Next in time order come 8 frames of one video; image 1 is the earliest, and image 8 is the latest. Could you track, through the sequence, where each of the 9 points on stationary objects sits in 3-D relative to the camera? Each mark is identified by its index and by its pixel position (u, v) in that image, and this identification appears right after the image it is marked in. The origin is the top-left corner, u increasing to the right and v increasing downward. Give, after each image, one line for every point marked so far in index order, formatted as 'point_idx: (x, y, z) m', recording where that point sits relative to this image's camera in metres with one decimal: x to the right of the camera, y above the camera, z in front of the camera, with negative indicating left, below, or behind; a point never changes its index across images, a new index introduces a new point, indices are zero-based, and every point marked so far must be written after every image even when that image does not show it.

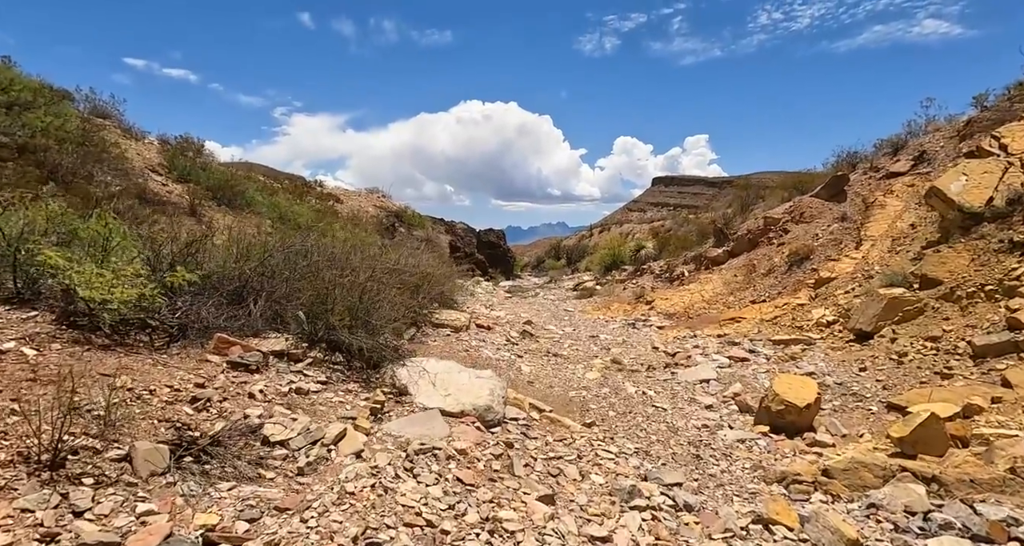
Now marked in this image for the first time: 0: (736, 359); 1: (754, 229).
0: (+2.9, -1.1, +8.4) m
1: (+5.9, +1.1, +16.0) m
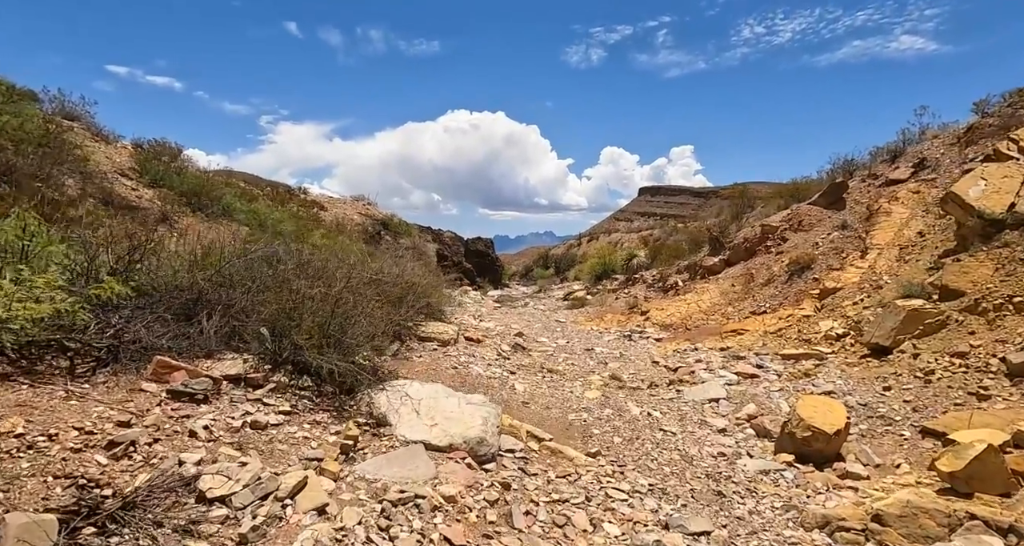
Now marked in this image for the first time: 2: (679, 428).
0: (+2.8, -1.2, +7.8) m
1: (+5.7, +0.9, +15.5) m
2: (+1.6, -1.5, +6.1) m
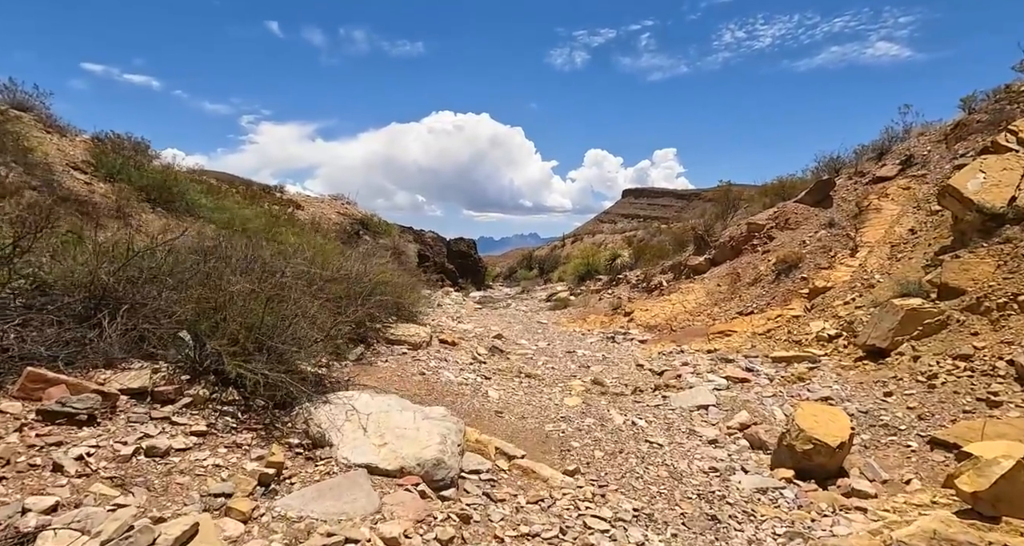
0: (+2.5, -1.2, +7.4) m
1: (+5.2, +0.9, +15.1) m
2: (+1.3, -1.4, +5.6) m
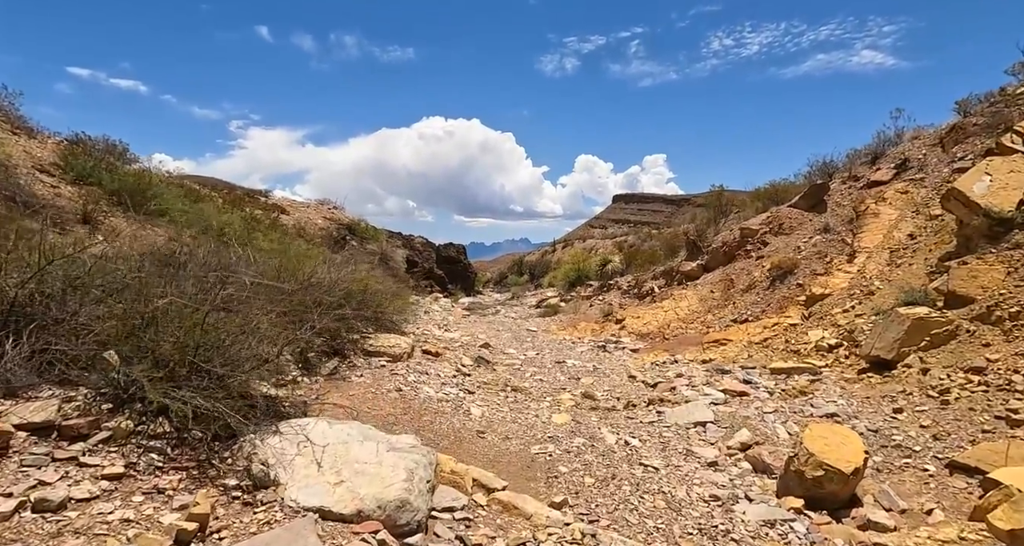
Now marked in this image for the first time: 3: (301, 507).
0: (+2.4, -1.3, +6.9) m
1: (+4.9, +0.7, +14.7) m
2: (+1.2, -1.5, +5.2) m
3: (-1.0, -1.1, +3.1) m
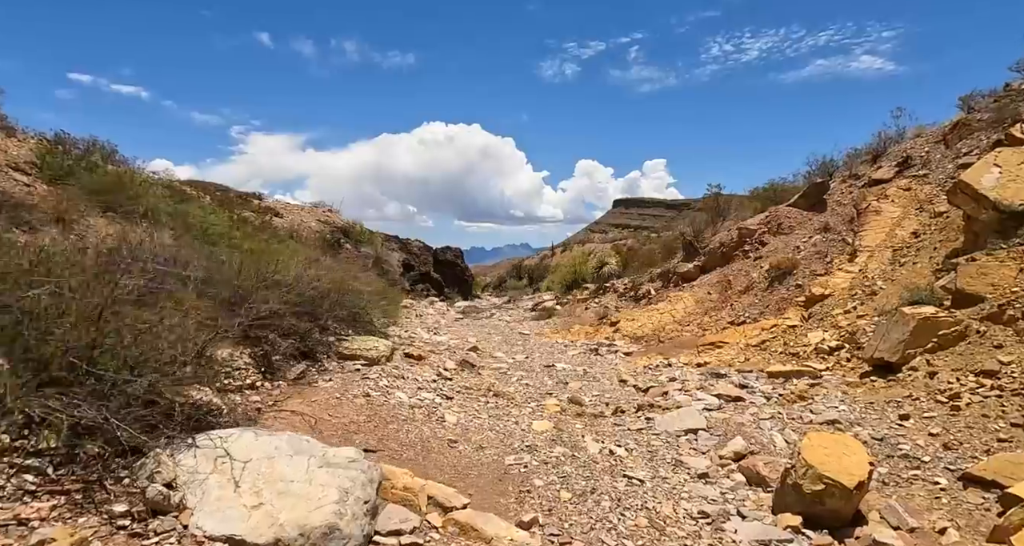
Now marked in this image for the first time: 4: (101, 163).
0: (+2.2, -1.3, +6.5) m
1: (+4.7, +0.7, +14.3) m
2: (+1.0, -1.5, +4.8) m
3: (-1.2, -1.0, +2.6) m
4: (-9.8, +2.6, +15.6) m
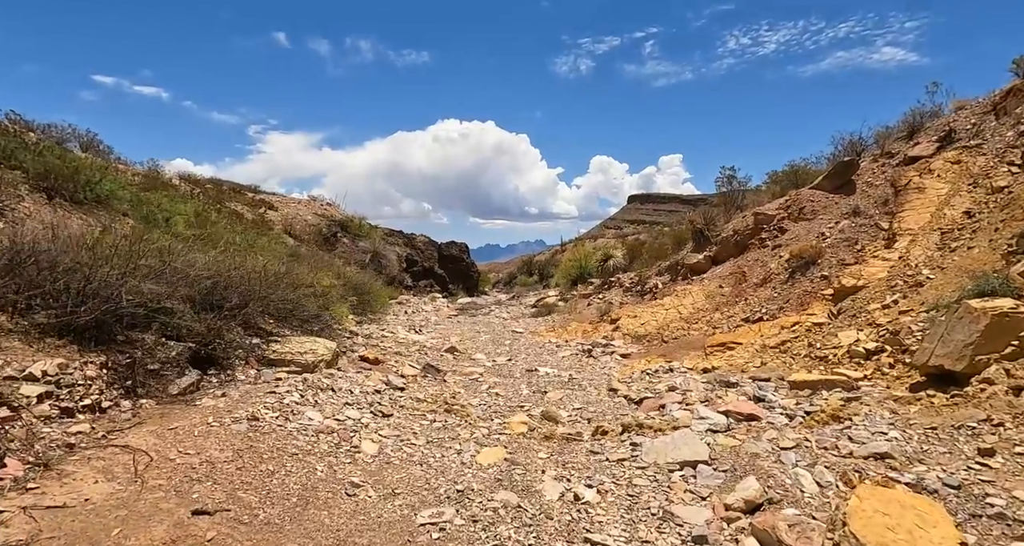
0: (+1.8, -1.1, +5.1) m
1: (+4.5, +0.9, +12.8) m
2: (+0.6, -1.3, +3.3) m
3: (-1.7, -0.9, +1.3) m
4: (-10.0, +2.8, +14.4) m
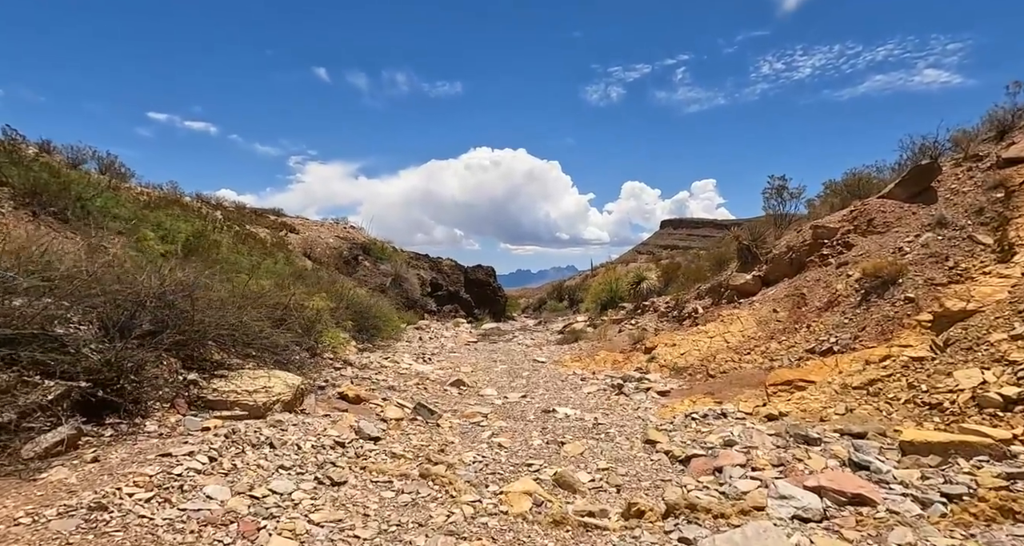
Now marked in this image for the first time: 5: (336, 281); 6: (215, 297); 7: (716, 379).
0: (+1.7, -1.2, +3.5) m
1: (+4.8, +0.5, +11.1) m
2: (+0.5, -1.3, +1.8) m
3: (-1.9, -0.9, -0.2) m
4: (-9.6, +2.3, +13.5) m
5: (-4.8, -0.1, +17.7) m
6: (-2.7, -0.2, +6.3) m
7: (+2.6, -1.3, +8.2) m
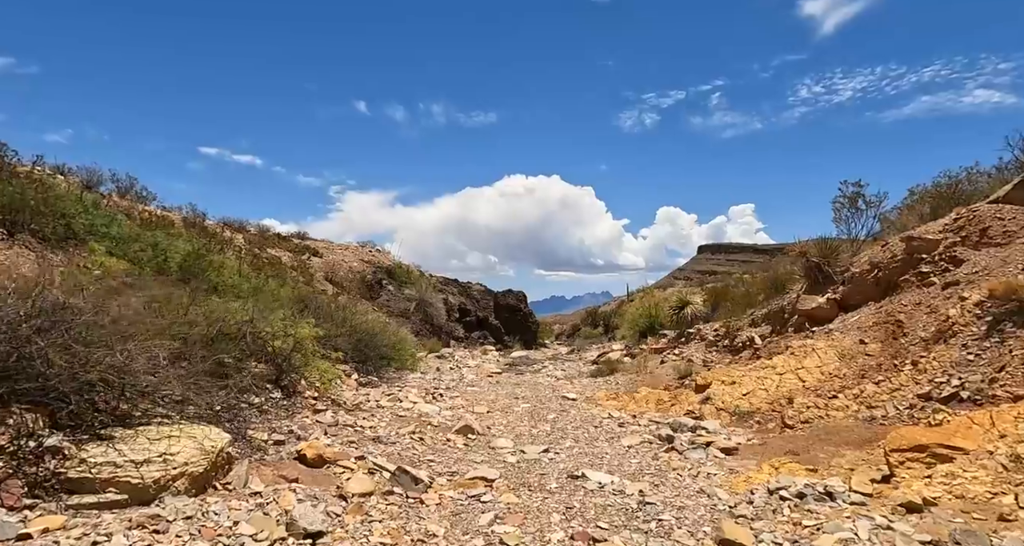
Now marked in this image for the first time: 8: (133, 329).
0: (+1.7, -1.2, +1.6) m
1: (+5.2, +0.2, +9.2) m
2: (+0.3, -1.3, 0.0) m
3: (-2.1, -0.7, -1.8) m
4: (-9.1, +1.9, +12.3) m
5: (-4.1, -0.7, +16.2) m
6: (-2.6, -0.4, +4.7) m
7: (+2.8, -1.5, +6.3) m
8: (-2.5, -0.4, +4.6) m
